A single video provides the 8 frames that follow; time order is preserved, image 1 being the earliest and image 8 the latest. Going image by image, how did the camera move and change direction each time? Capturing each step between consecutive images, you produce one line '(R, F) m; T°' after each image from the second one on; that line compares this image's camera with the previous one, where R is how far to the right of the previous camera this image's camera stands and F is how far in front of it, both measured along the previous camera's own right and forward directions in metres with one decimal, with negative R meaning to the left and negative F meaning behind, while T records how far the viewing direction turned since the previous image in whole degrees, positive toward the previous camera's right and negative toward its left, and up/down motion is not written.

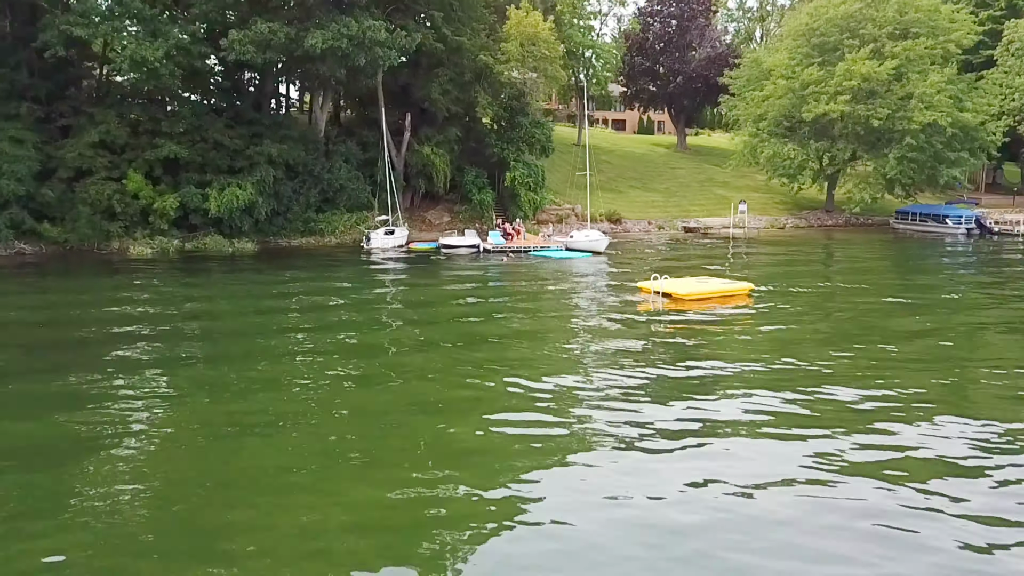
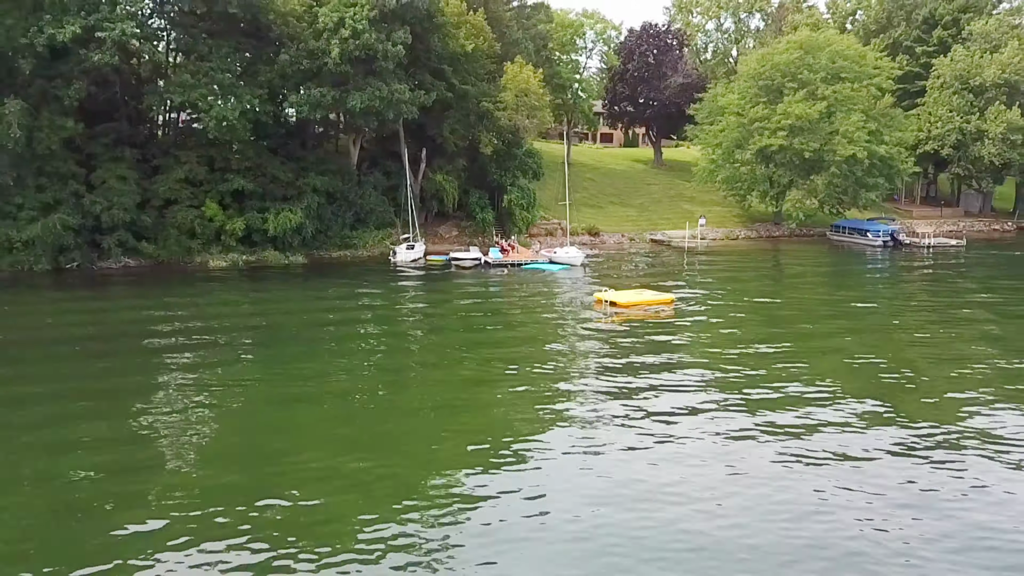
(+0.1, -4.2) m; 0°
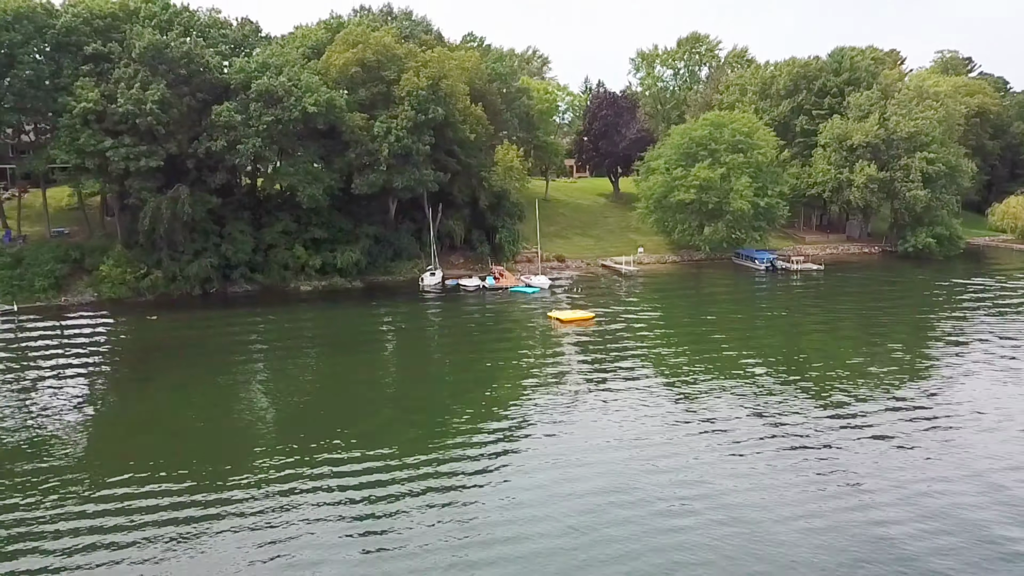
(+0.3, -9.8) m; 0°
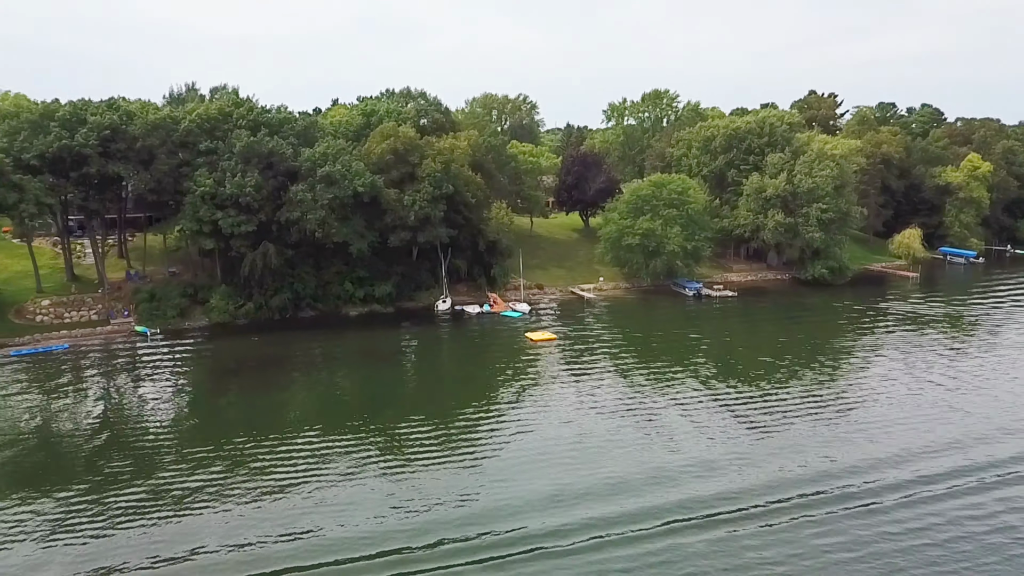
(+0.5, -11.3) m; 0°
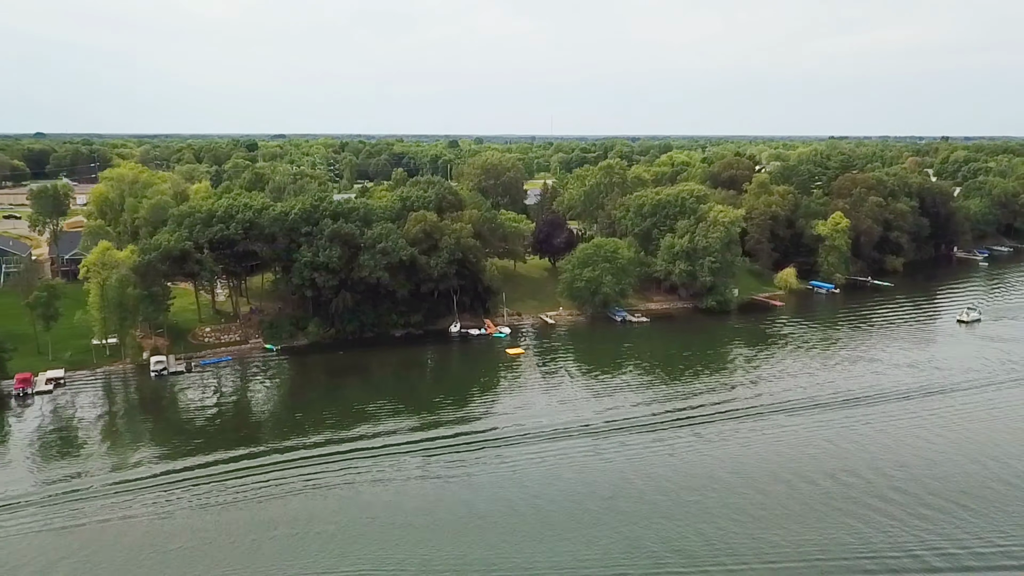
(+0.9, -22.4) m; 0°
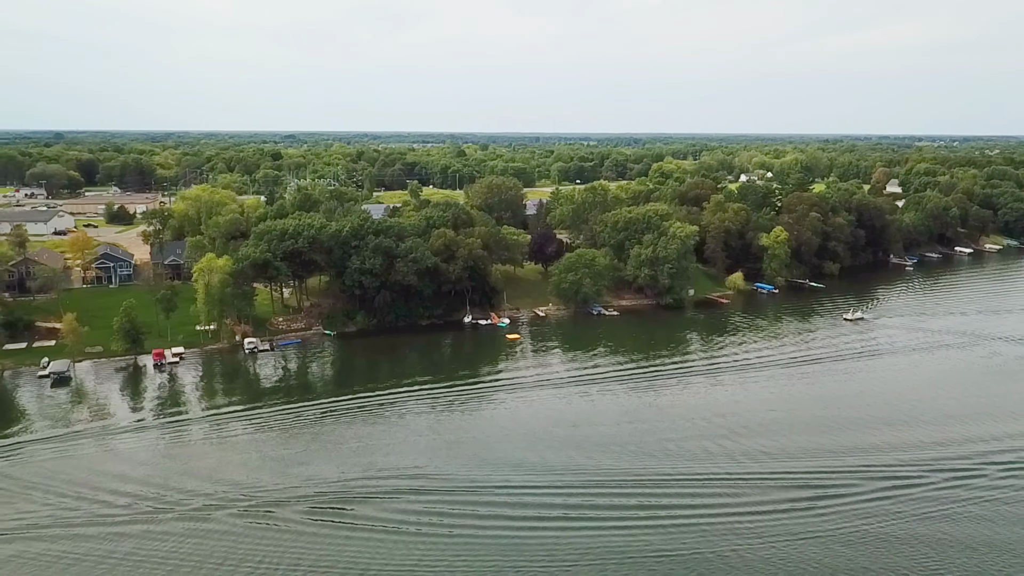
(+0.5, -18.7) m; 0°
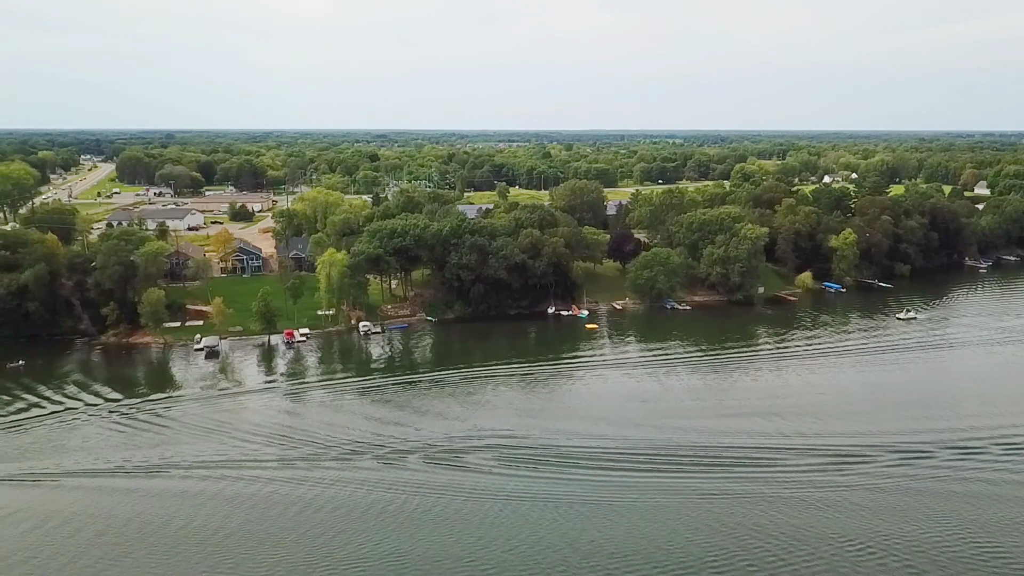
(+0.3, -9.3) m; -6°
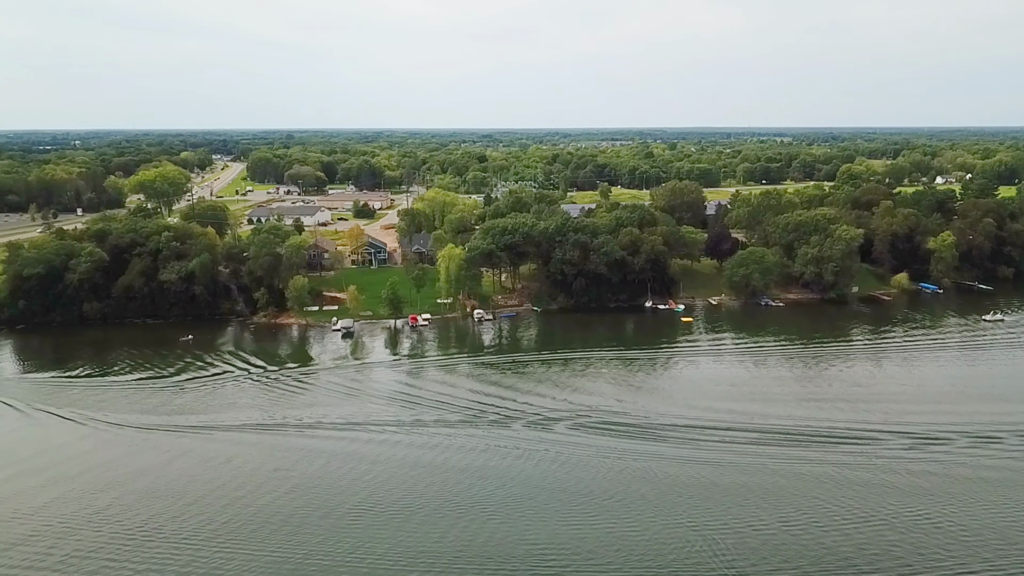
(+0.1, -8.1) m; -7°
